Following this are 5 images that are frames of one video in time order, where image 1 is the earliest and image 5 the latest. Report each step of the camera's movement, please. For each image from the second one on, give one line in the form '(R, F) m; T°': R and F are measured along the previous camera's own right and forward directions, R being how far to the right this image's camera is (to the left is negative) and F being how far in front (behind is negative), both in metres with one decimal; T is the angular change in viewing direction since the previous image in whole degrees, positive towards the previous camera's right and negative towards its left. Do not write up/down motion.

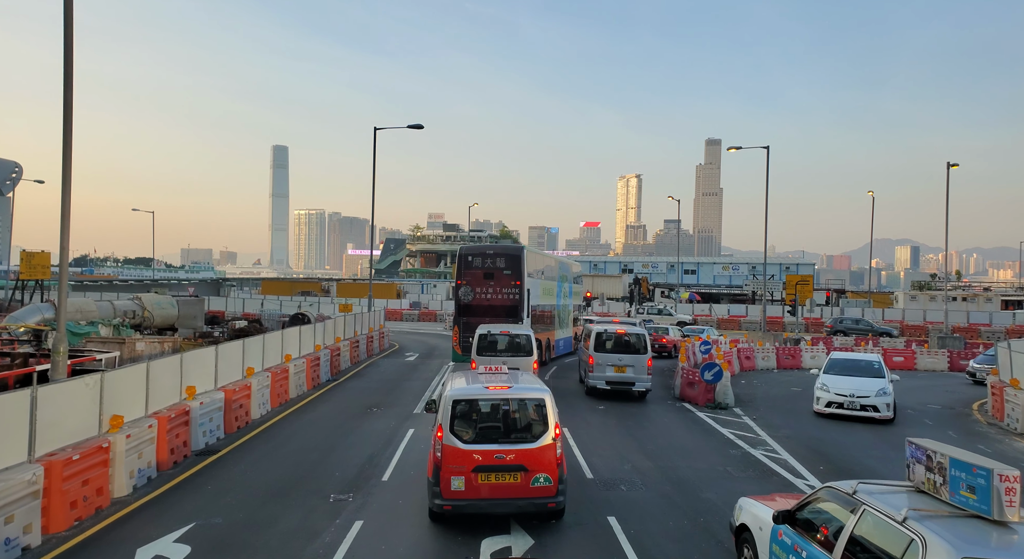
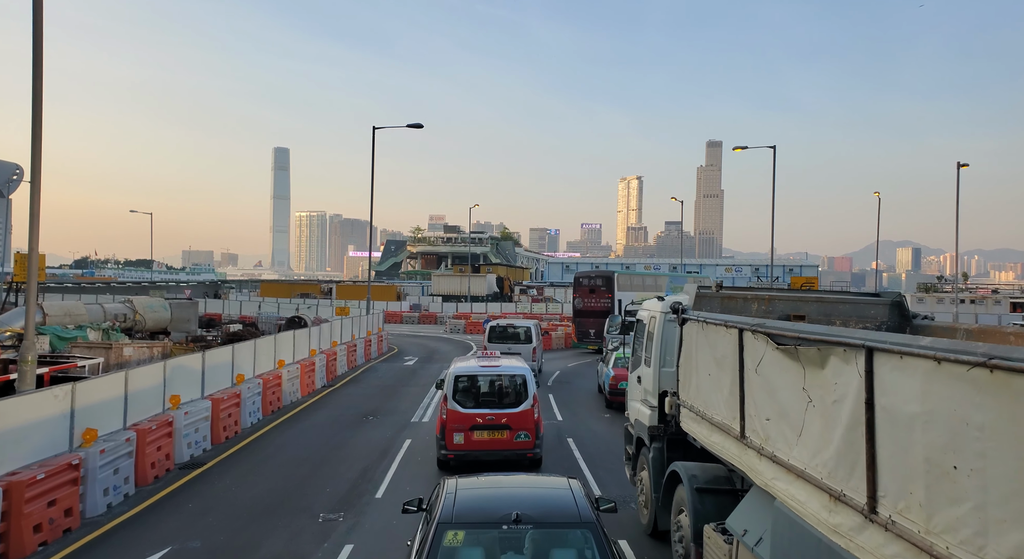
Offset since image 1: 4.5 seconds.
(0.0, +0.5) m; 0°
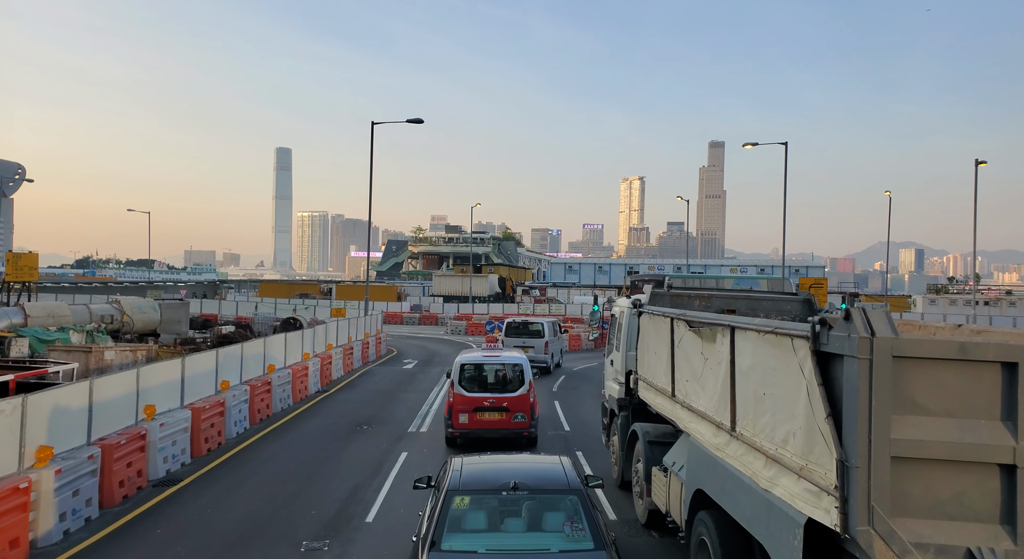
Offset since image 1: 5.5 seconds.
(0.0, +0.8) m; 0°
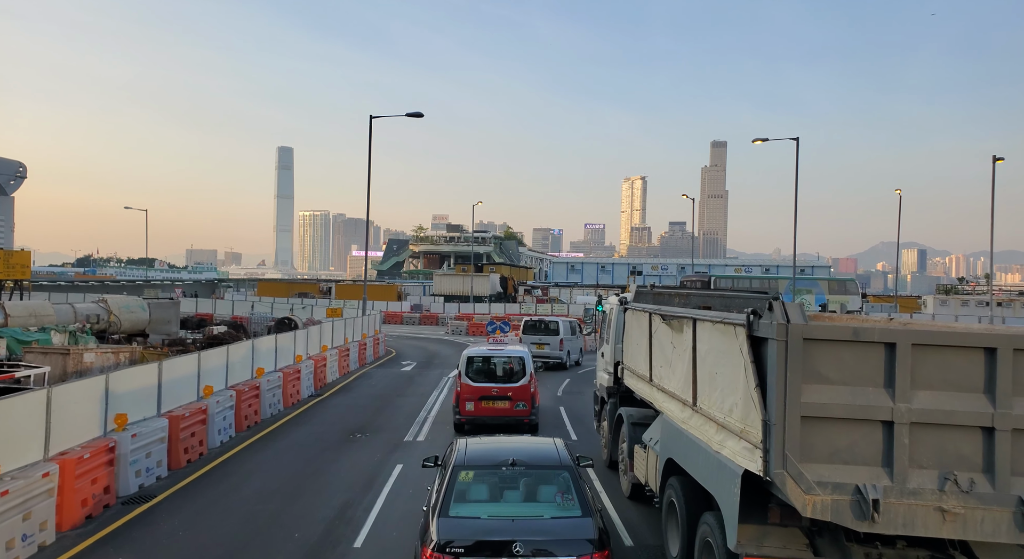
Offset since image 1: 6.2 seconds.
(0.0, +0.8) m; 0°
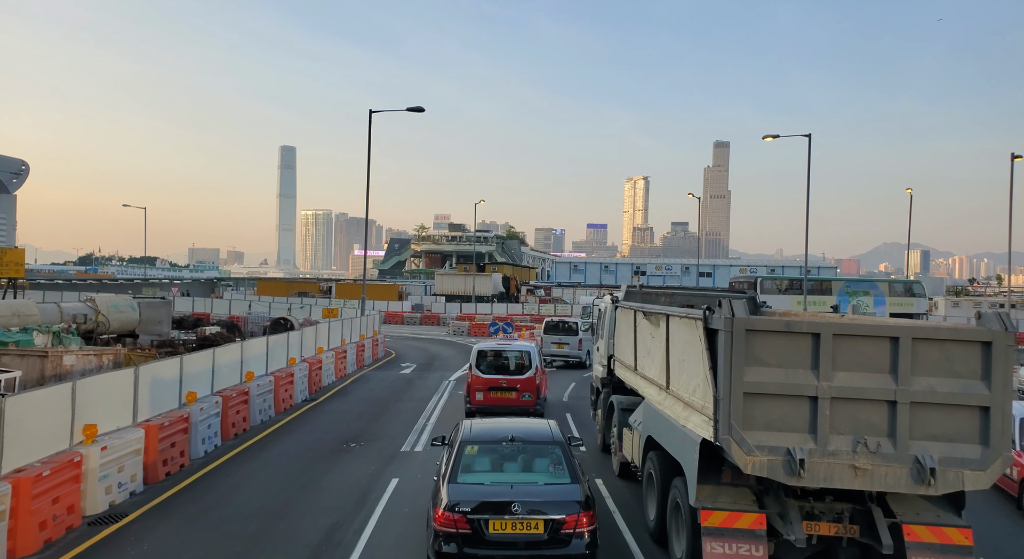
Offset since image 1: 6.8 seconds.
(0.0, +0.7) m; 0°
